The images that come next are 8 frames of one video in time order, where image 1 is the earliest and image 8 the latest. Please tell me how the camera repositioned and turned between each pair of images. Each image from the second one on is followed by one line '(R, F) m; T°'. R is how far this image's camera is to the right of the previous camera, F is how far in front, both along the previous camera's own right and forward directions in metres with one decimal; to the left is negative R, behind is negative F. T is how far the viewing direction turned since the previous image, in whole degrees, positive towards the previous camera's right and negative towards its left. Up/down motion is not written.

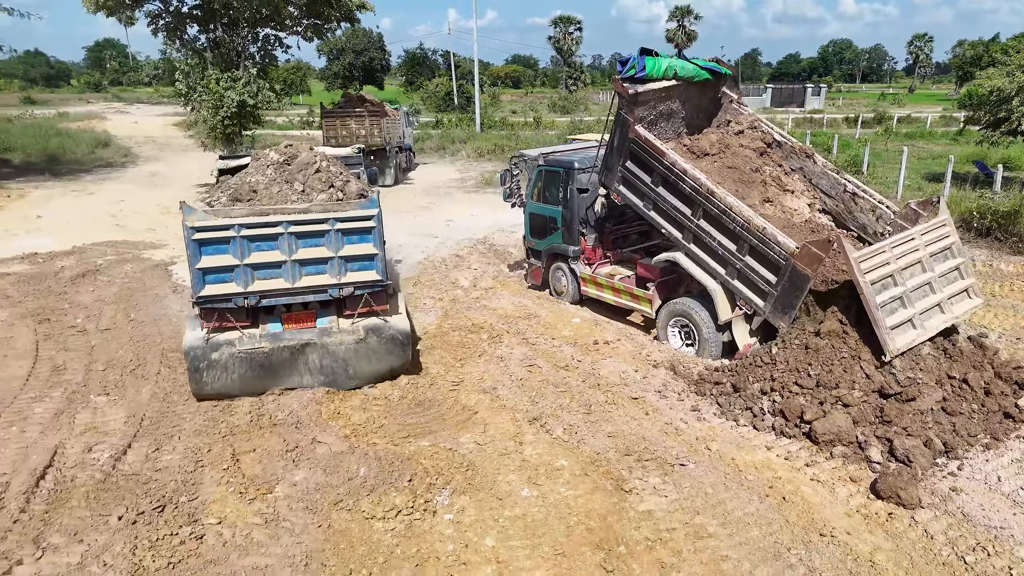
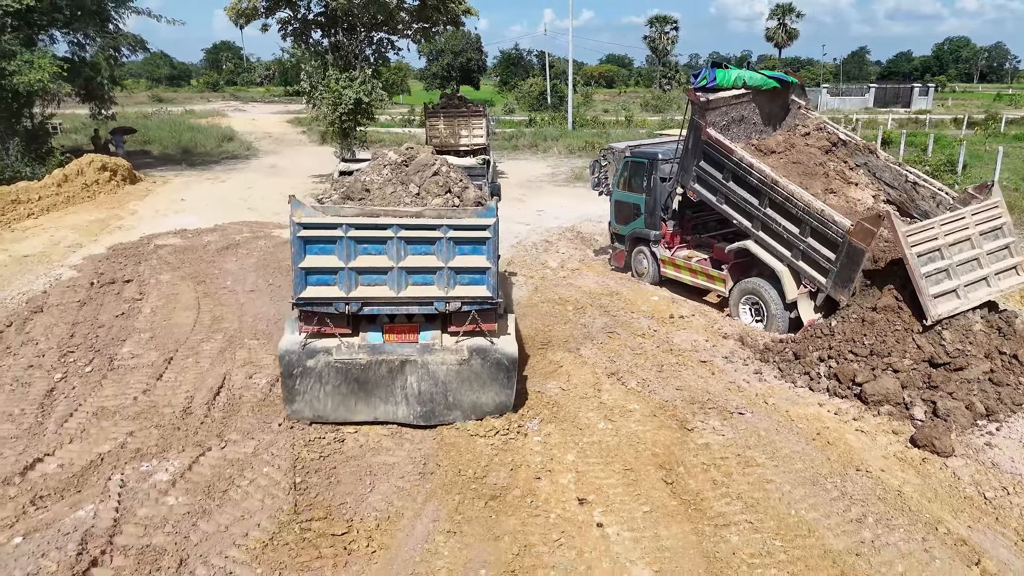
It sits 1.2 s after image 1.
(0.0, -1.0) m; -7°
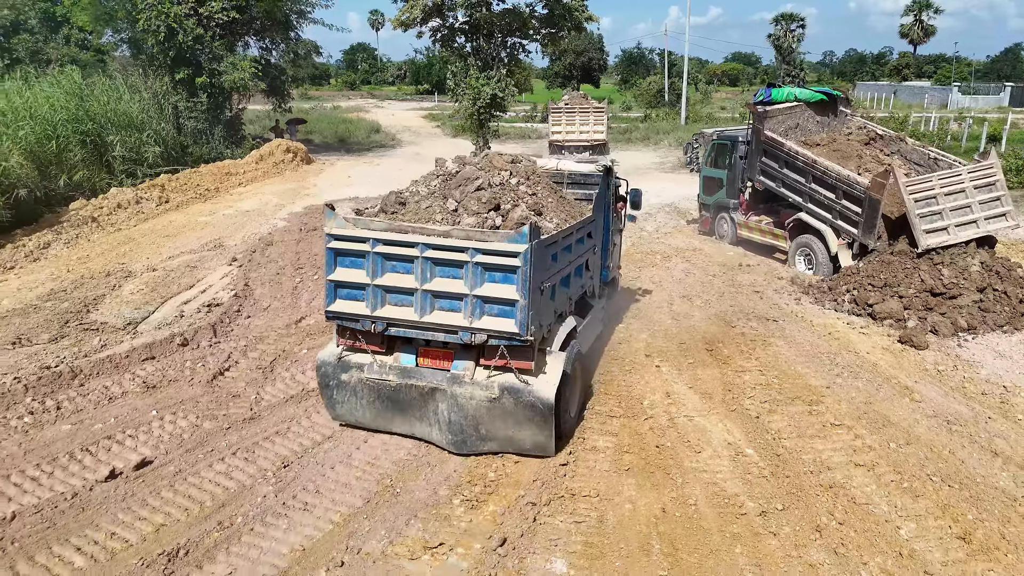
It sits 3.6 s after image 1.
(+0.2, -2.6) m; -9°
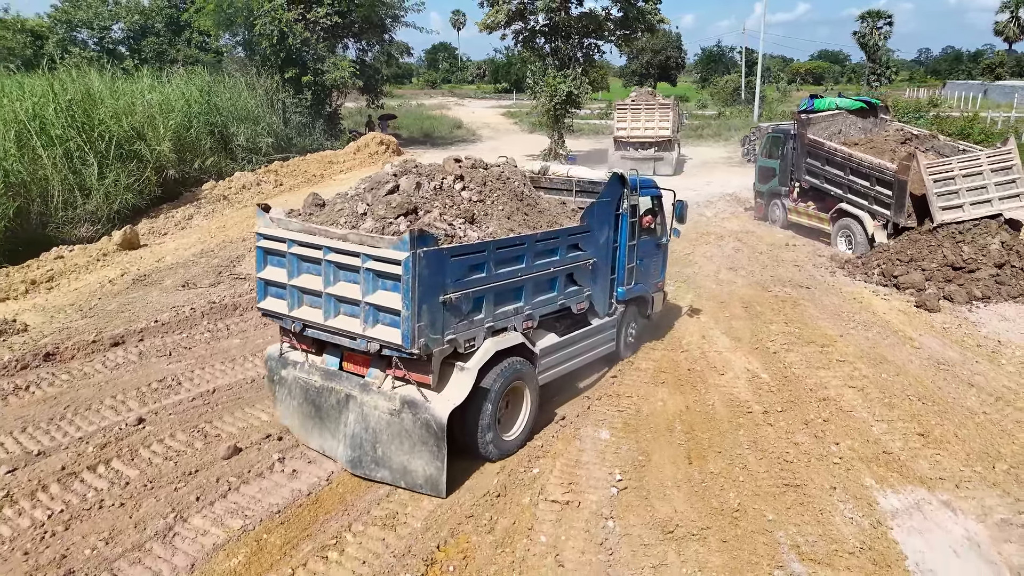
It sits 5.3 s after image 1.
(+0.1, -1.6) m; -6°
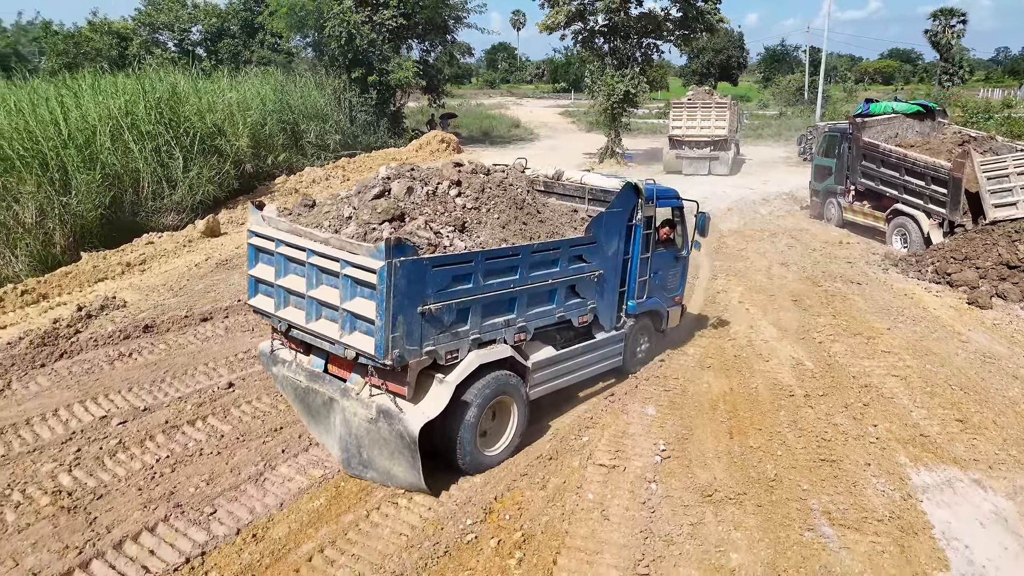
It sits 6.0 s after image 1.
(0.0, -0.5) m; -4°
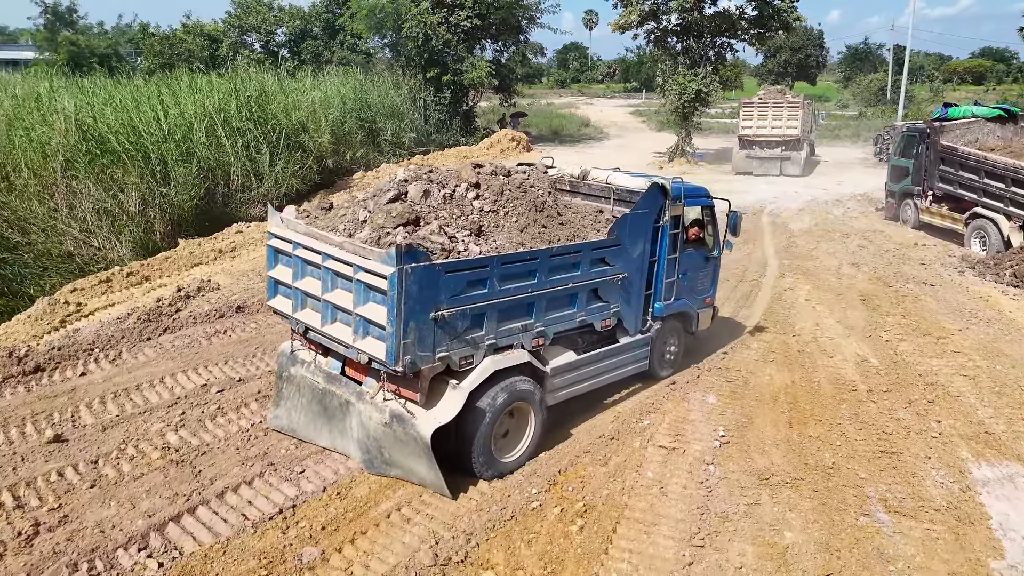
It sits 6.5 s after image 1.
(0.0, -0.3) m; -5°
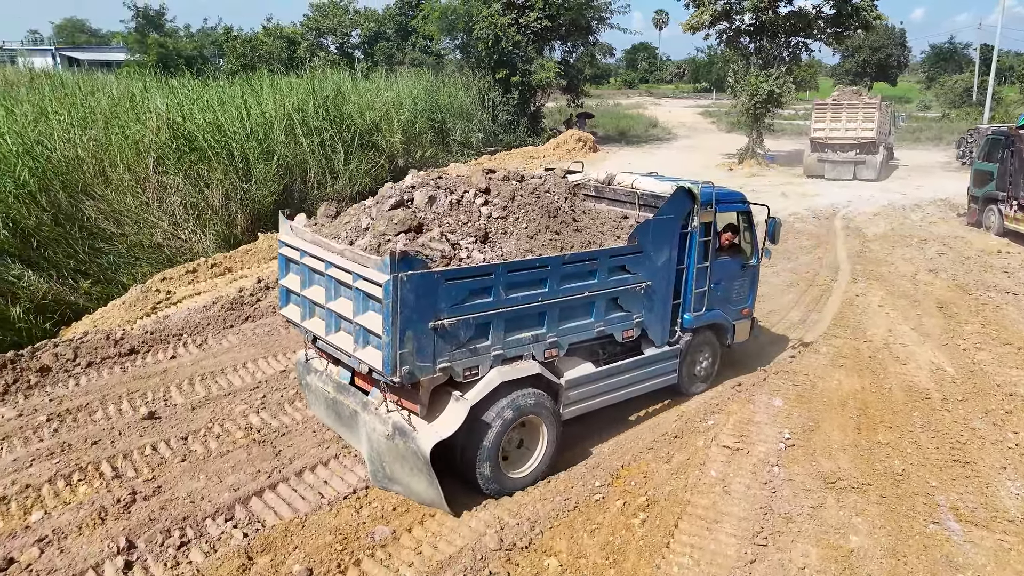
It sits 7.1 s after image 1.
(0.0, -0.1) m; -5°
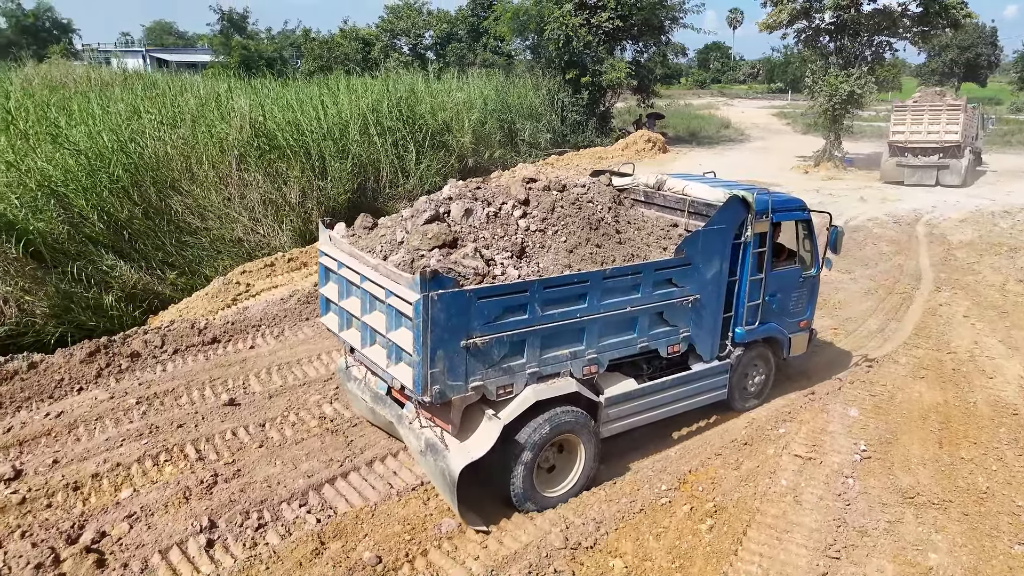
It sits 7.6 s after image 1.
(0.0, 0.0) m; -5°
